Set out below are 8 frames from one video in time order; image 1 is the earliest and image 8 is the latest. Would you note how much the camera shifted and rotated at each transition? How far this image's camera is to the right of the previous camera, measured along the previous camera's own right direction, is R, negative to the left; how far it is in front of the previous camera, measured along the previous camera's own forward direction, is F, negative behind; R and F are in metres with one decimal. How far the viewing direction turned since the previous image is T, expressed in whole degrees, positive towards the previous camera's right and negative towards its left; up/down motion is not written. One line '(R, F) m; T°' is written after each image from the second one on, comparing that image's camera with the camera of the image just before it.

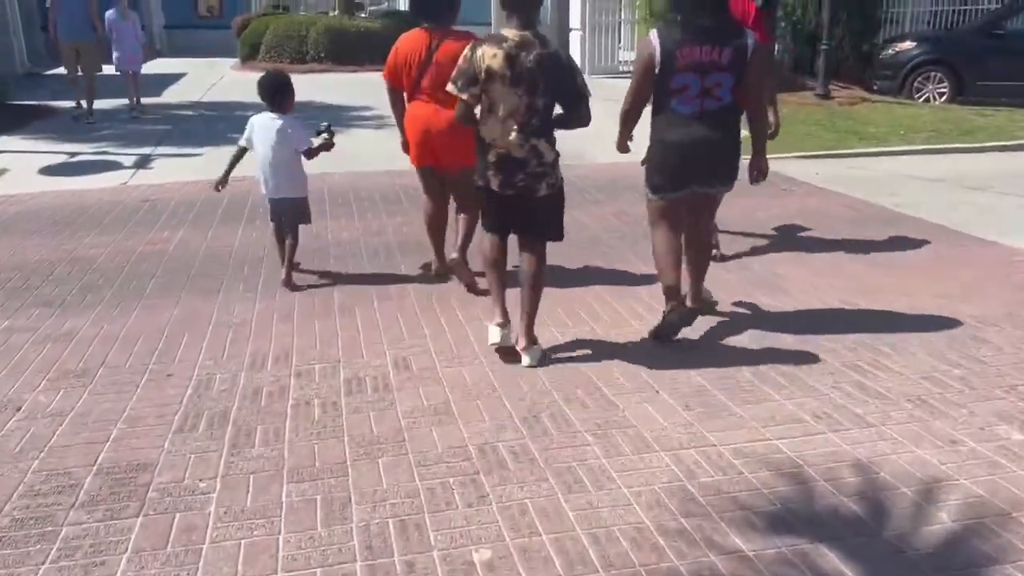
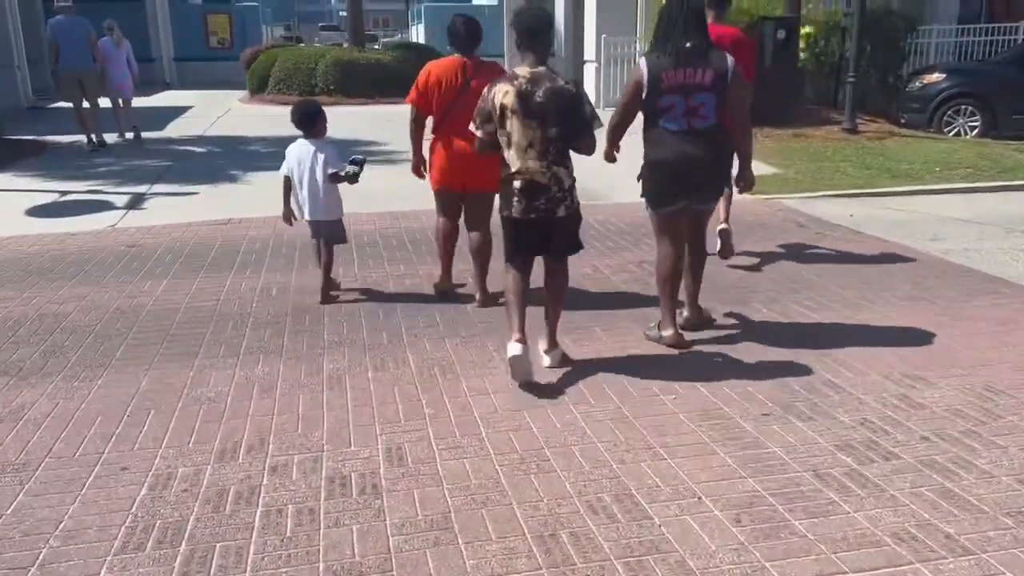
(0.0, +0.7) m; -1°
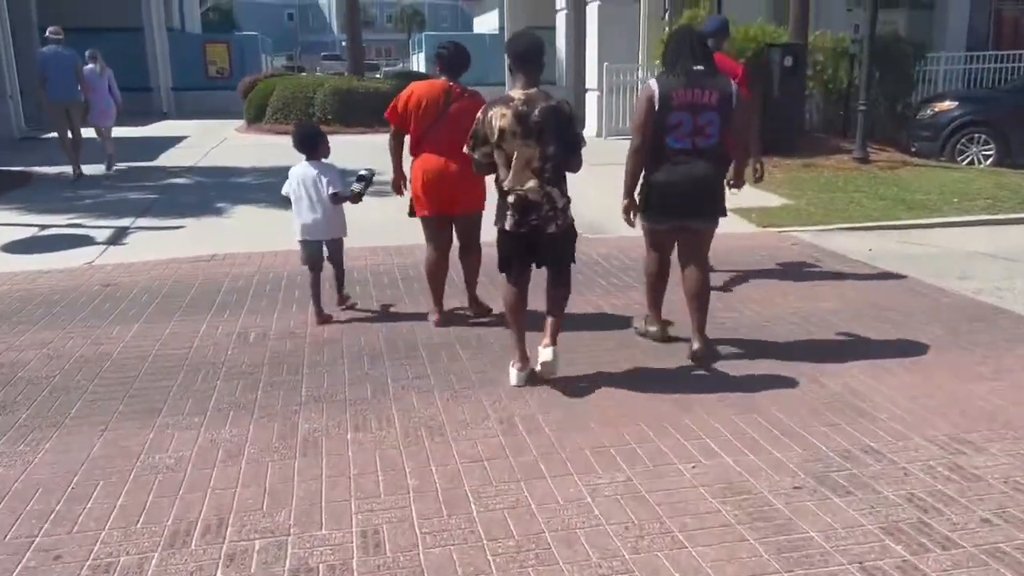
(0.0, +0.5) m; 0°
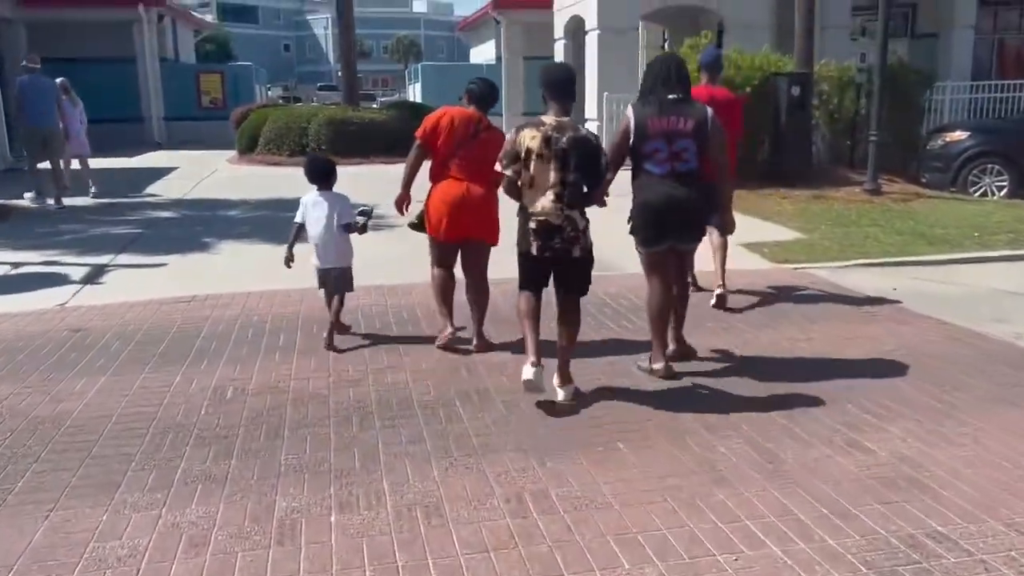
(-0.1, +0.6) m; 0°
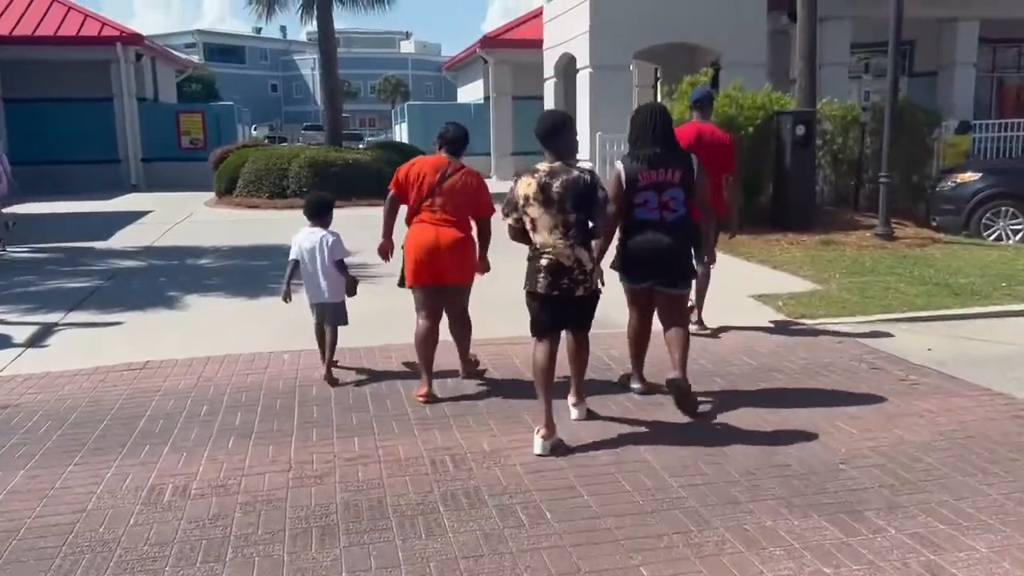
(0.0, +0.9) m; +1°
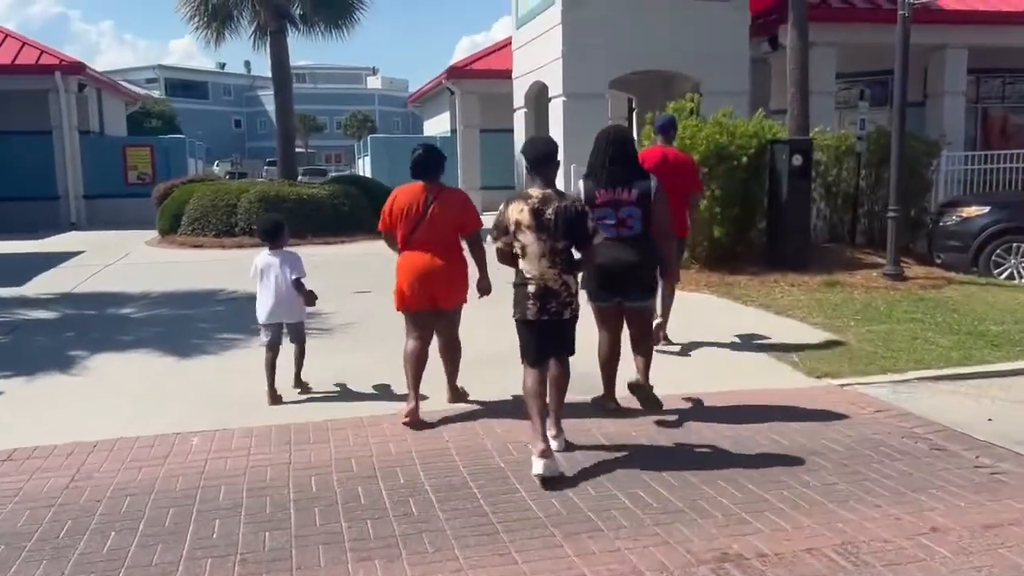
(0.0, +1.5) m; +2°
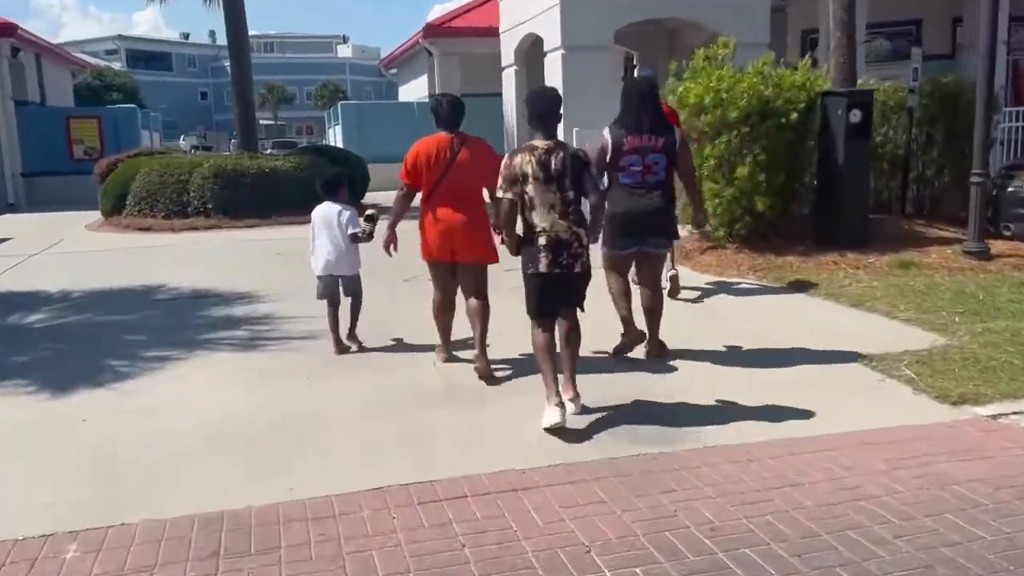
(-0.3, +2.1) m; +1°
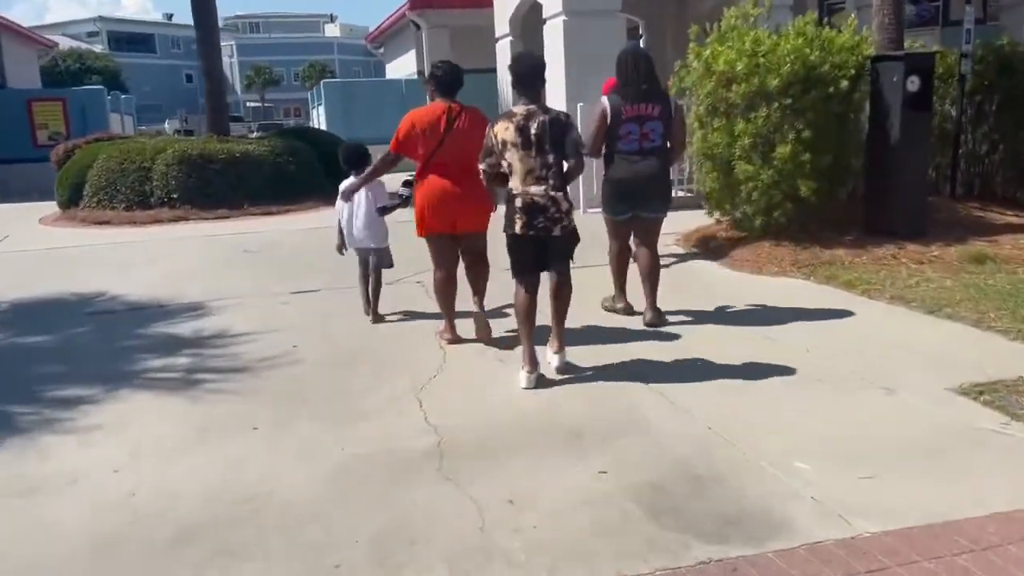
(-0.1, +1.5) m; 0°
